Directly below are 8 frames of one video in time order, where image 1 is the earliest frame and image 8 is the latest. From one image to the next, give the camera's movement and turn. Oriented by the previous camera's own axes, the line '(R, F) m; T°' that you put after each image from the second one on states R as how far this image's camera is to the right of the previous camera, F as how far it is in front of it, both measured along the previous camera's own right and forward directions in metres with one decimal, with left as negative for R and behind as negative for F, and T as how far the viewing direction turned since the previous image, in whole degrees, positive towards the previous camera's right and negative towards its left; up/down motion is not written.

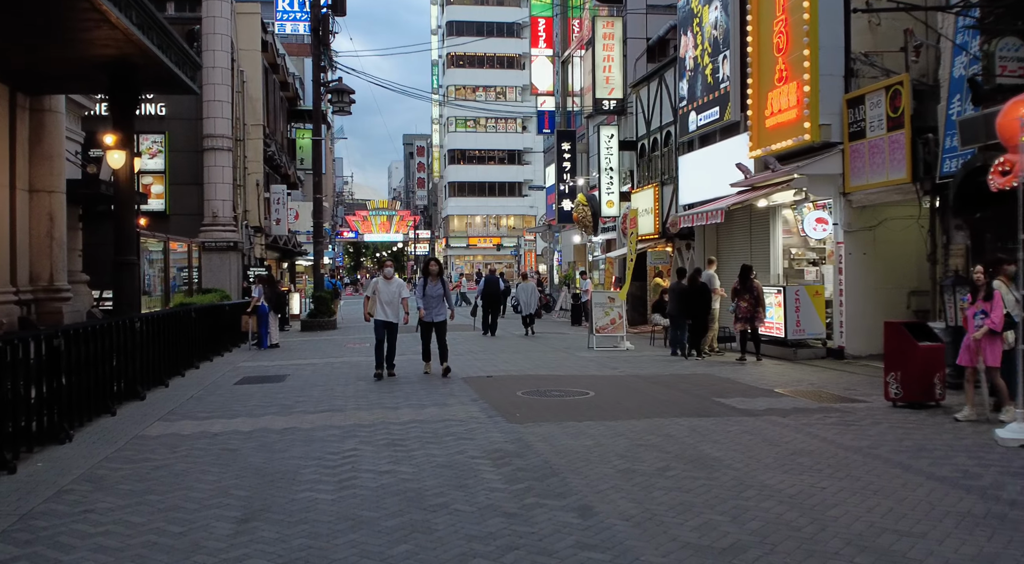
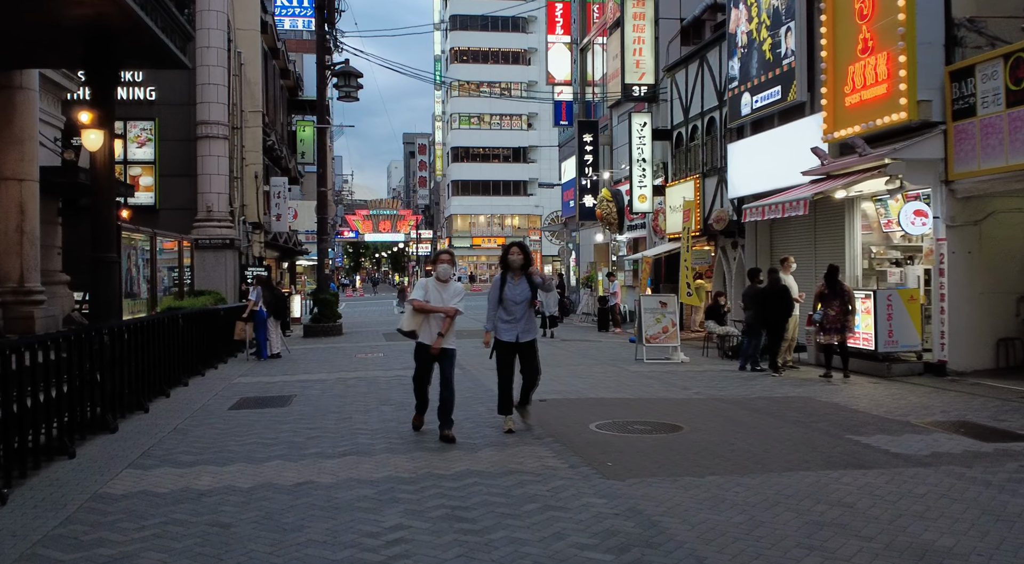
(-0.7, +2.2) m; 0°
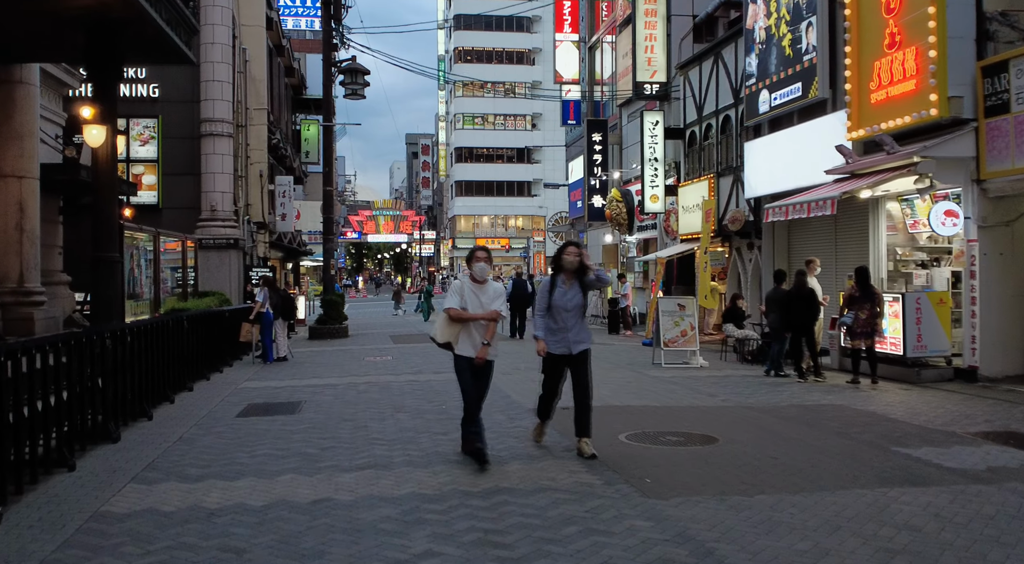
(-0.2, +0.4) m; 0°
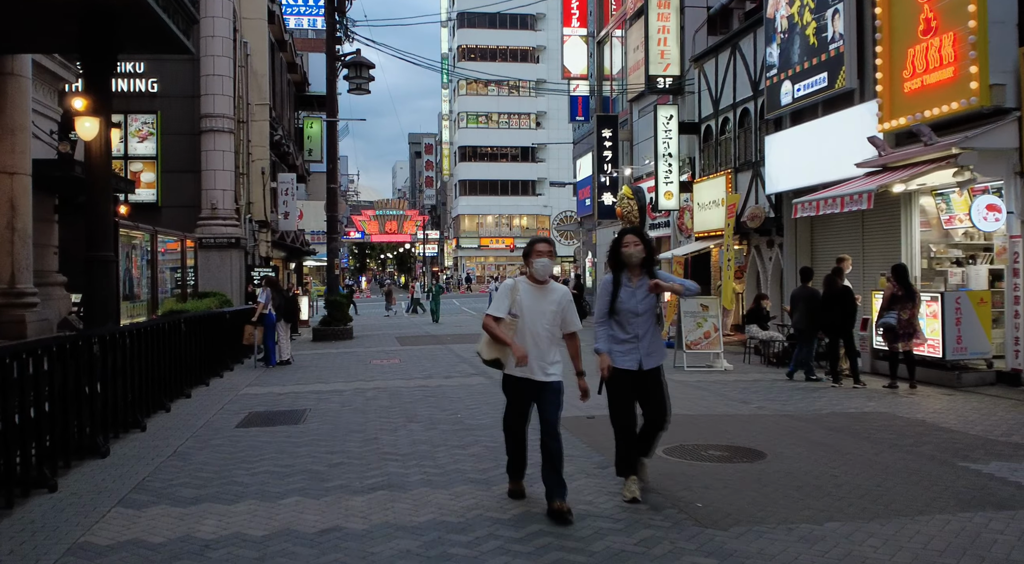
(-0.2, +0.7) m; 0°
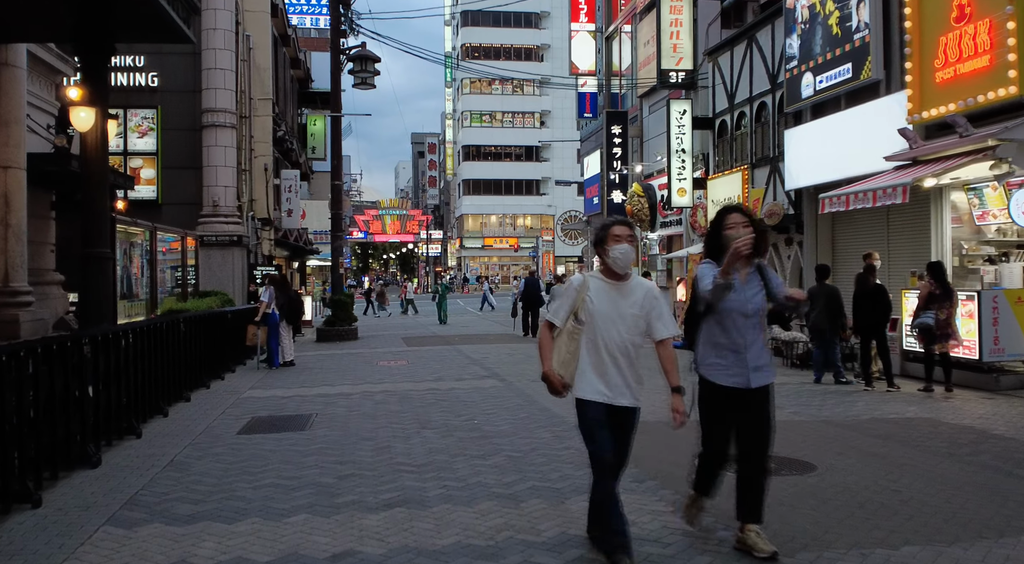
(-0.2, +0.5) m; 0°
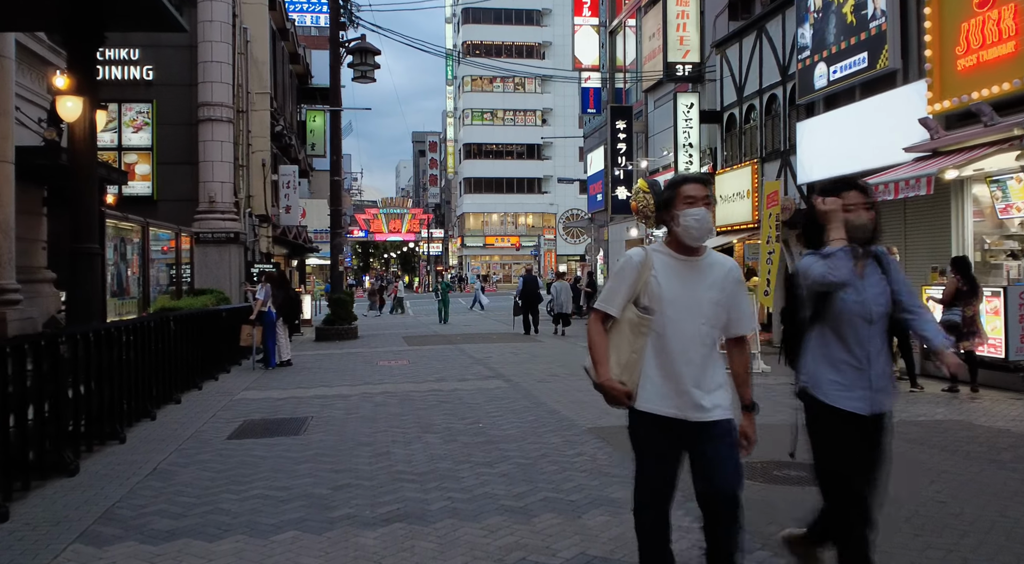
(-0.1, +0.5) m; 0°
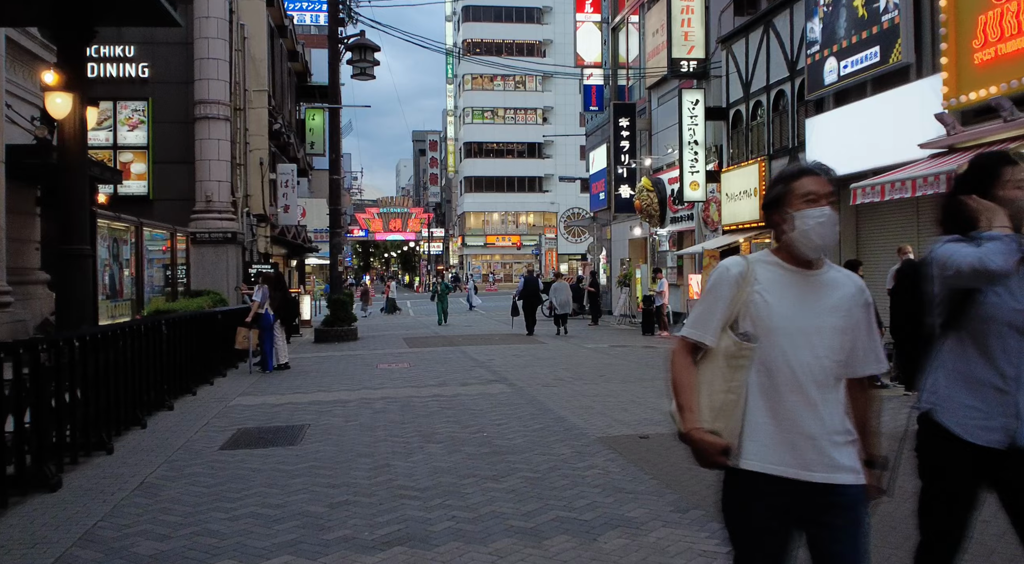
(0.0, +0.3) m; 0°
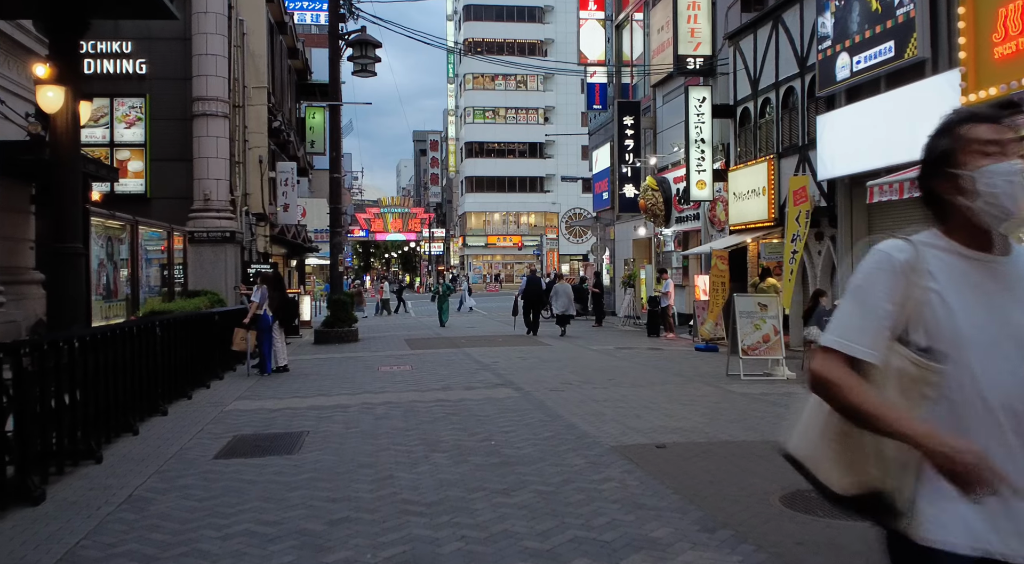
(-0.1, +0.3) m; 0°
